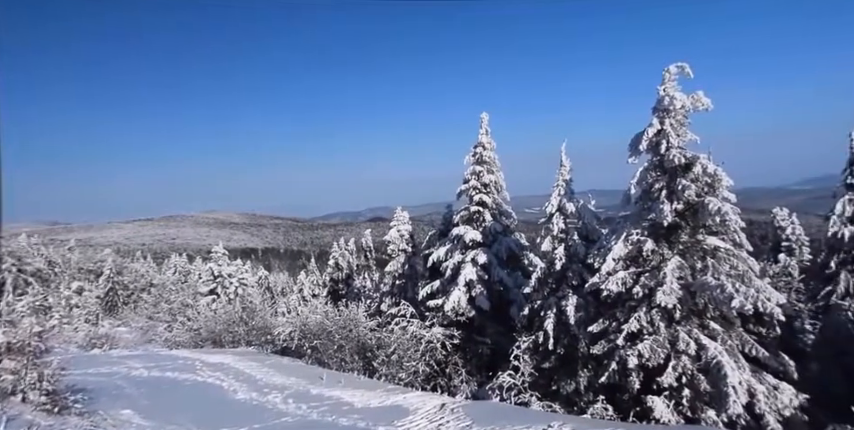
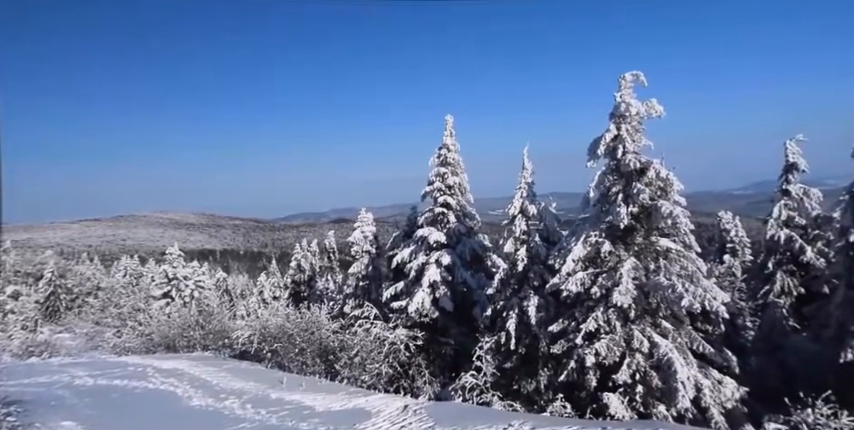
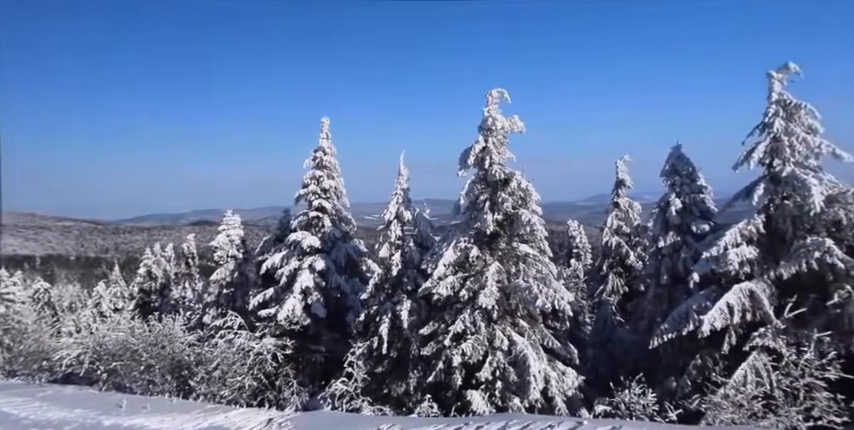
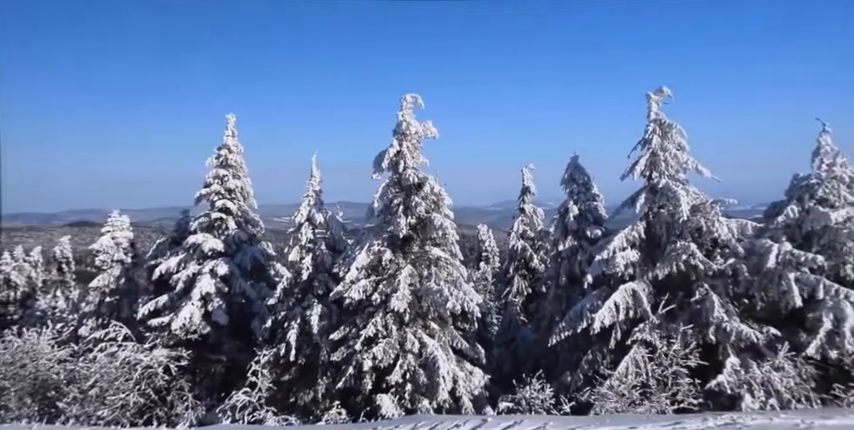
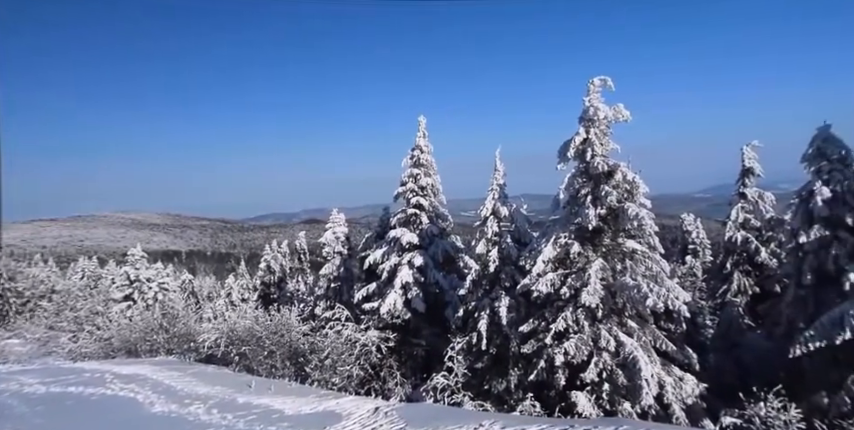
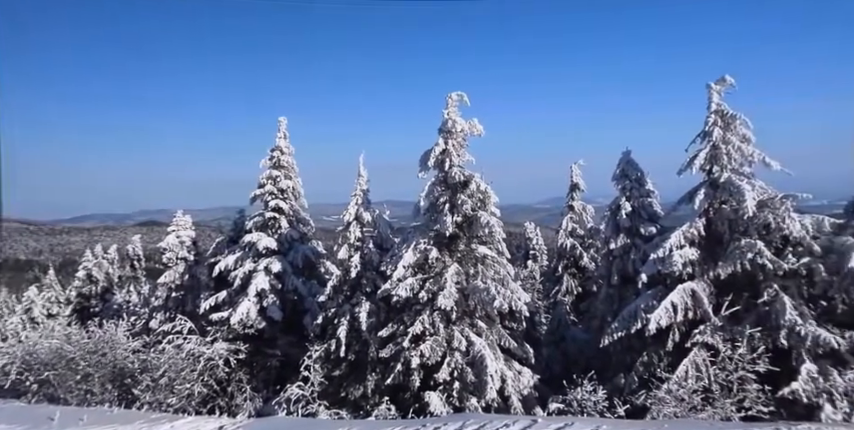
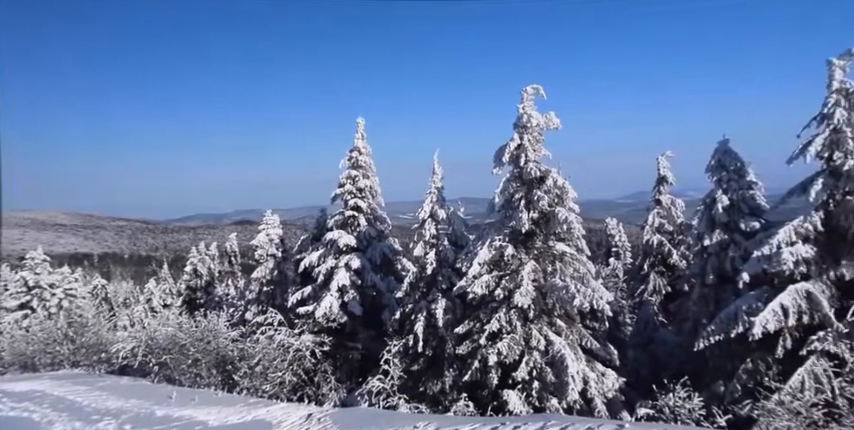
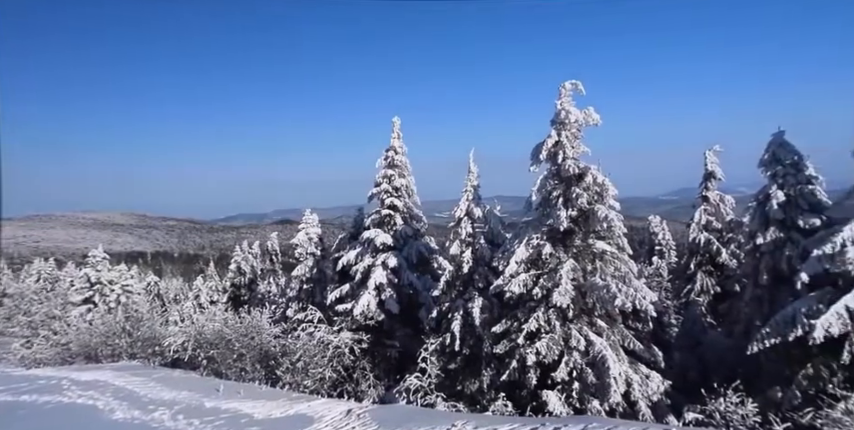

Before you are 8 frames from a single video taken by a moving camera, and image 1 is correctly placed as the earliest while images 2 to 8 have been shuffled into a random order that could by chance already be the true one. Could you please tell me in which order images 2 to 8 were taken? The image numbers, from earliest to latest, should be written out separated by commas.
2, 5, 8, 7, 3, 6, 4
